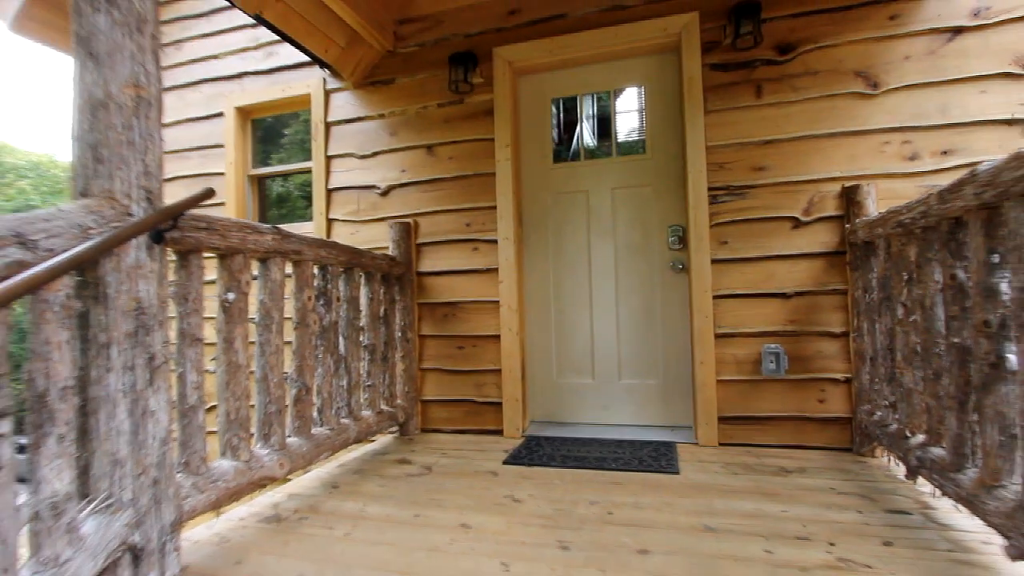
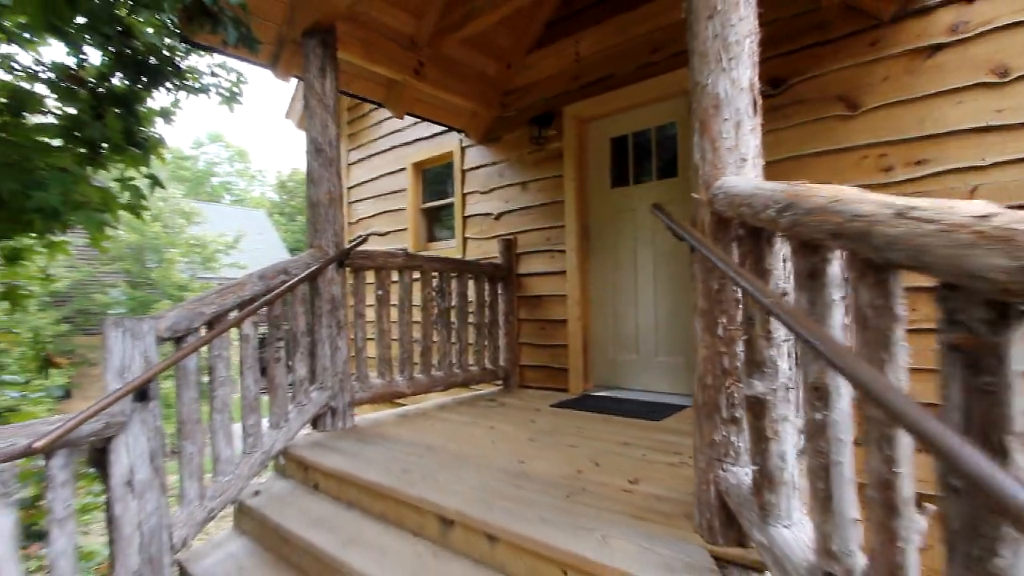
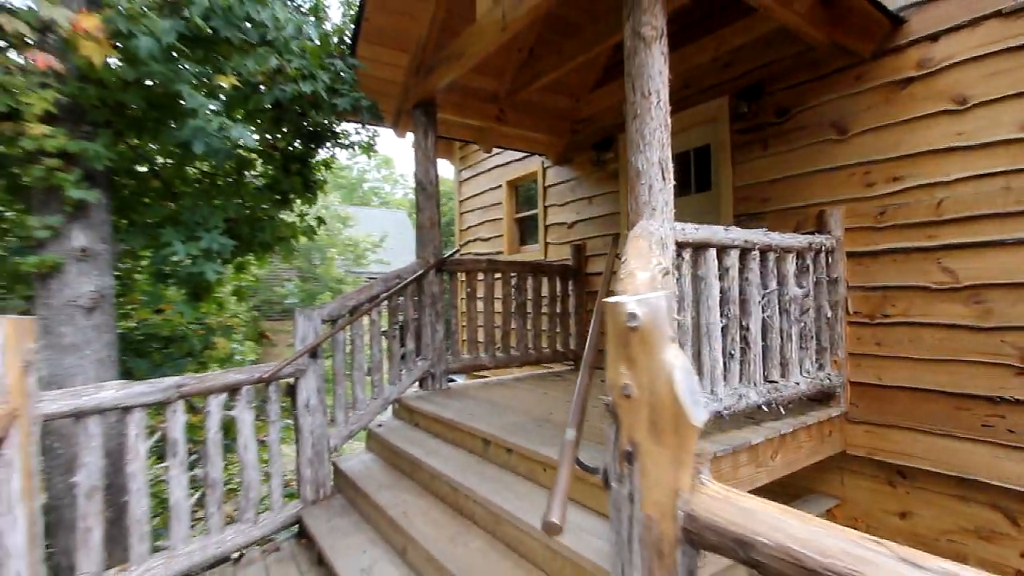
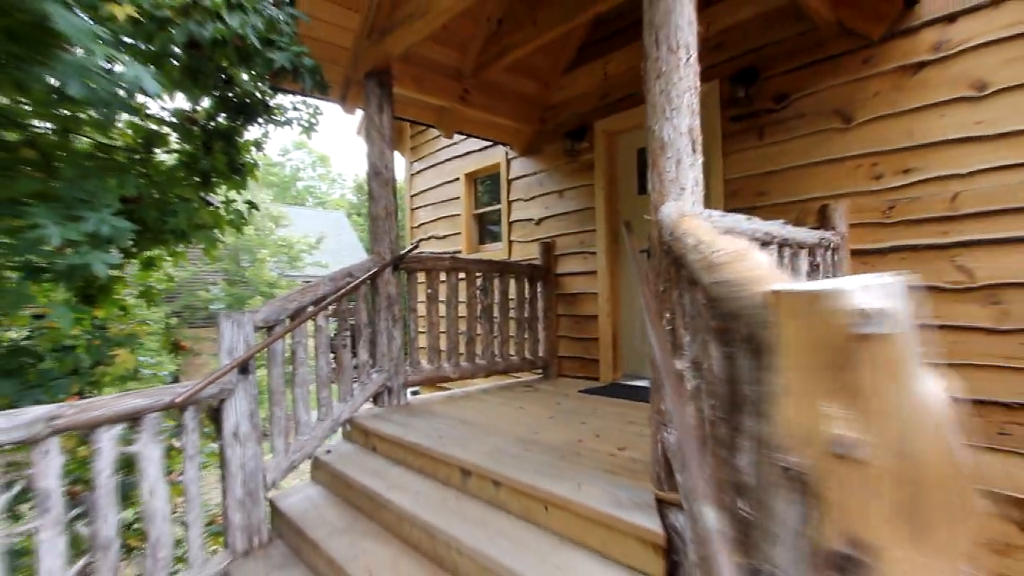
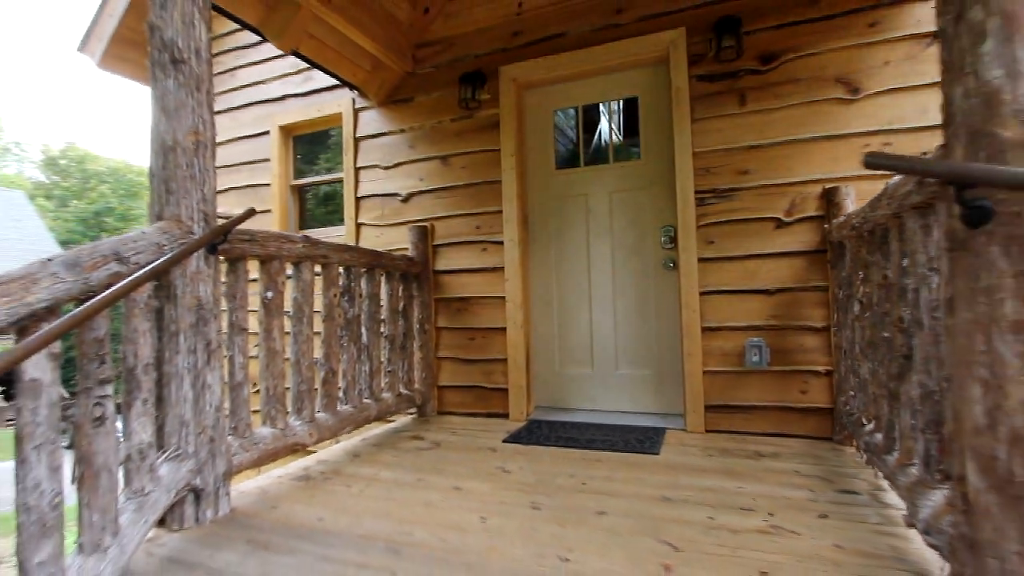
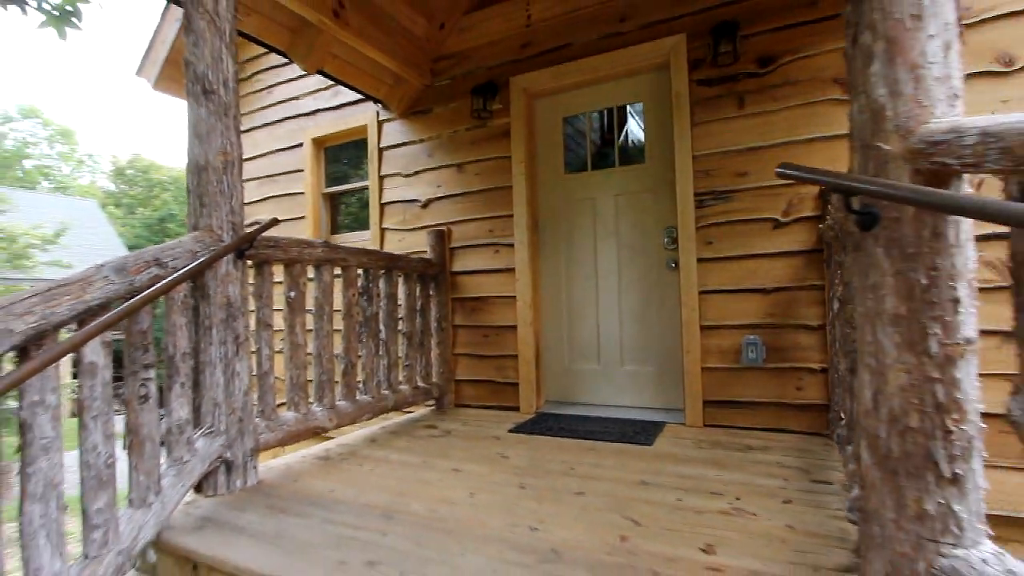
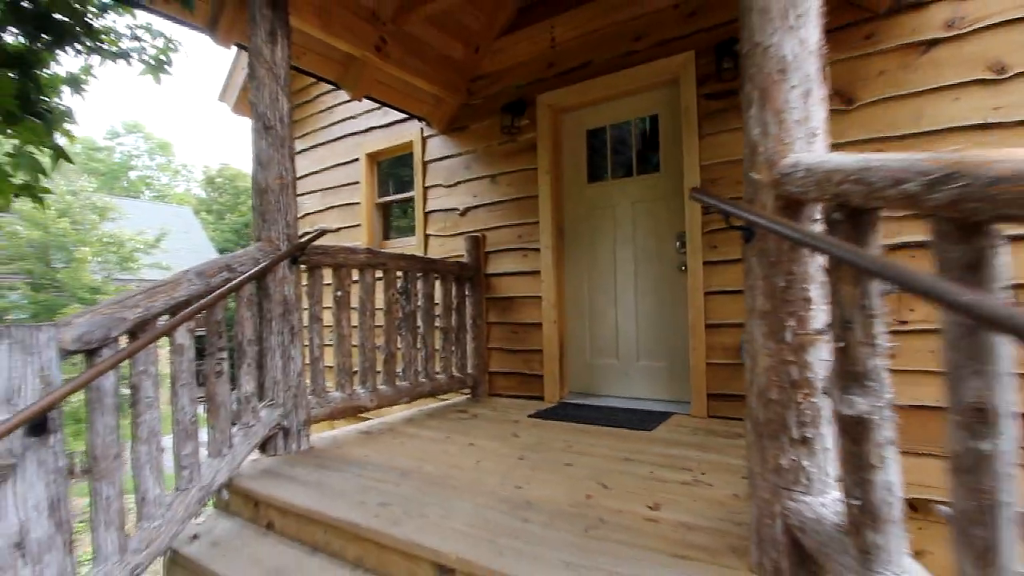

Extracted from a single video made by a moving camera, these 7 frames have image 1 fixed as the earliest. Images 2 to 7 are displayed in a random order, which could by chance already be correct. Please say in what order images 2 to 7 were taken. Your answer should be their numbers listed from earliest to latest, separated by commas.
5, 6, 7, 2, 4, 3
